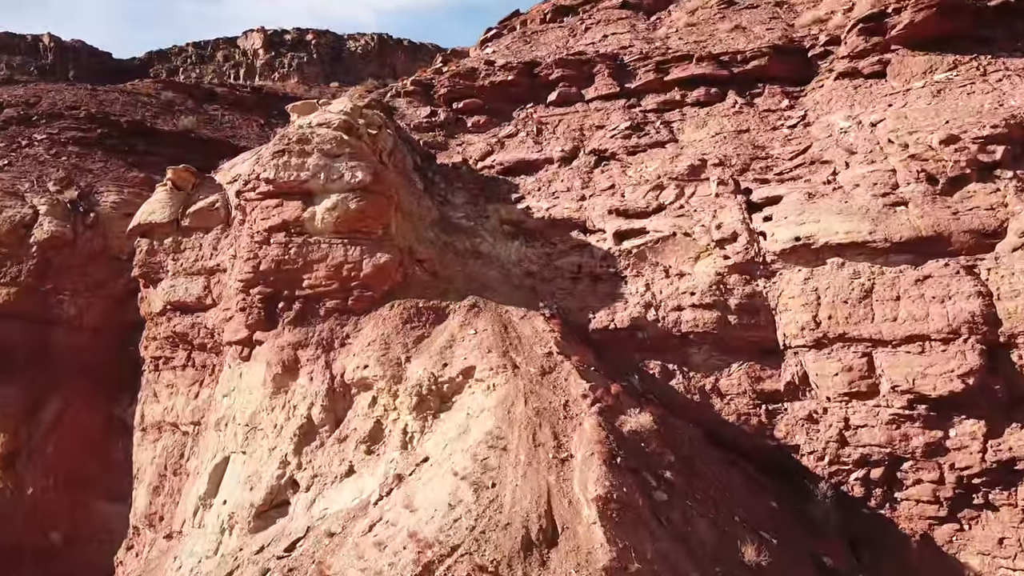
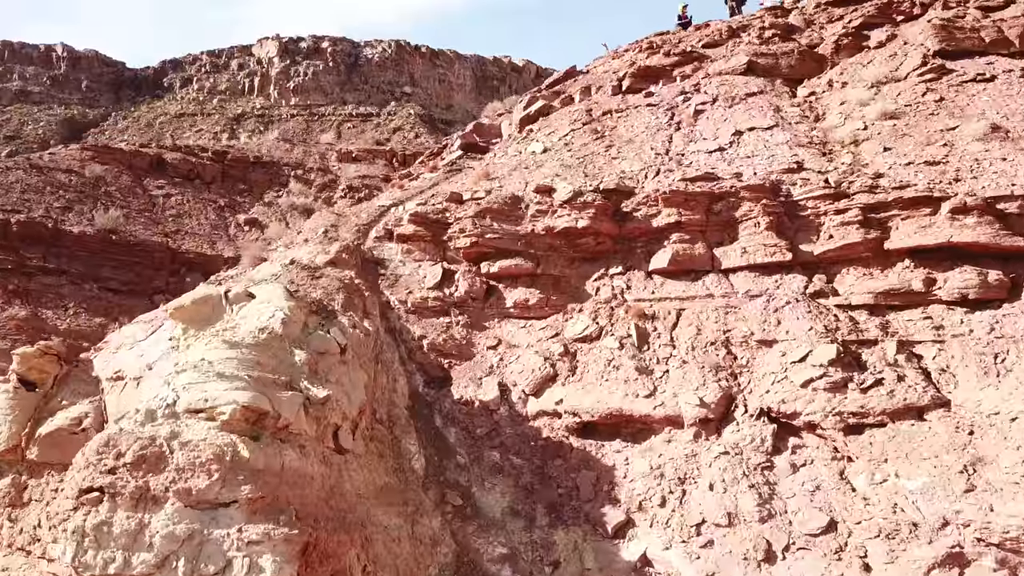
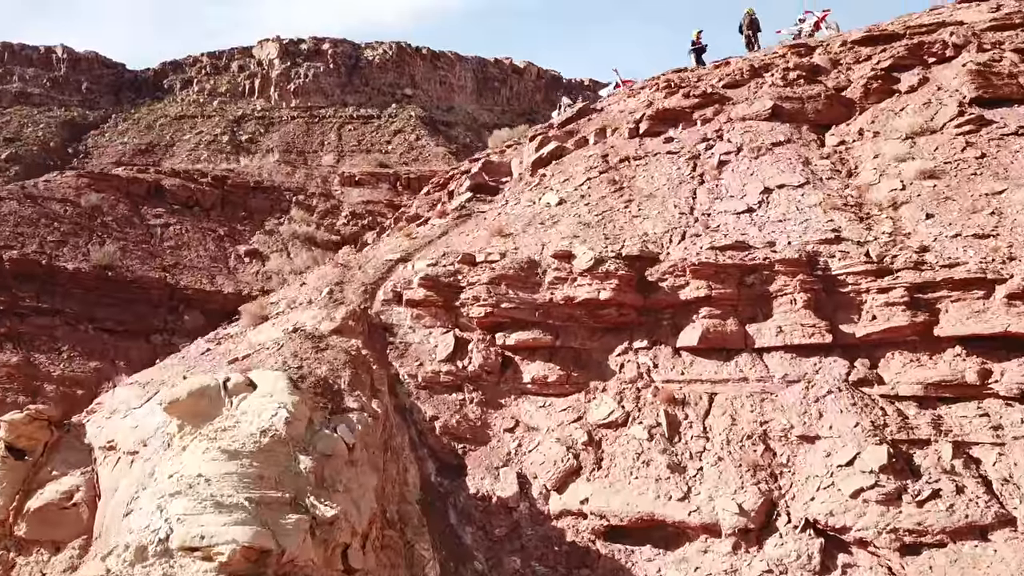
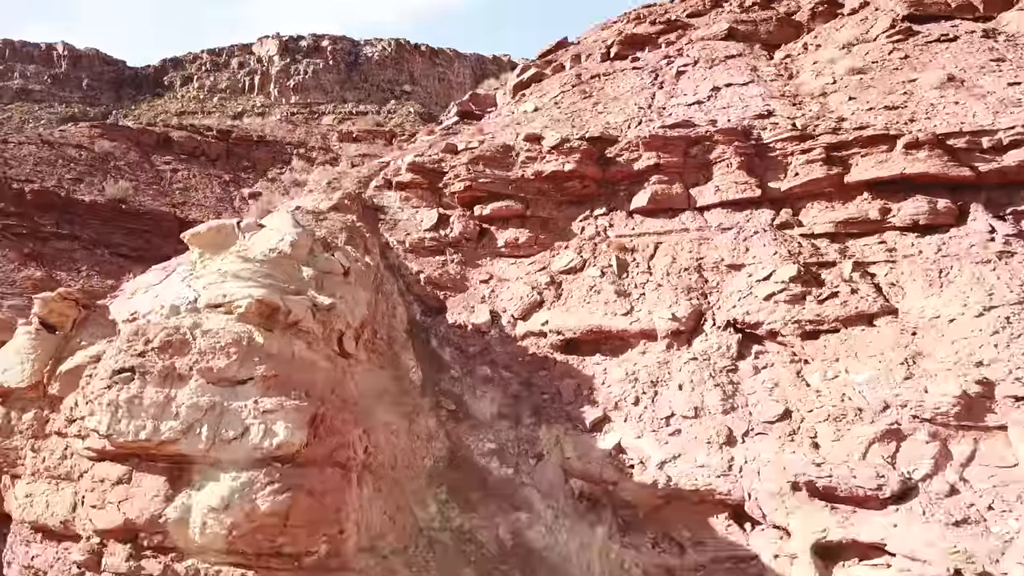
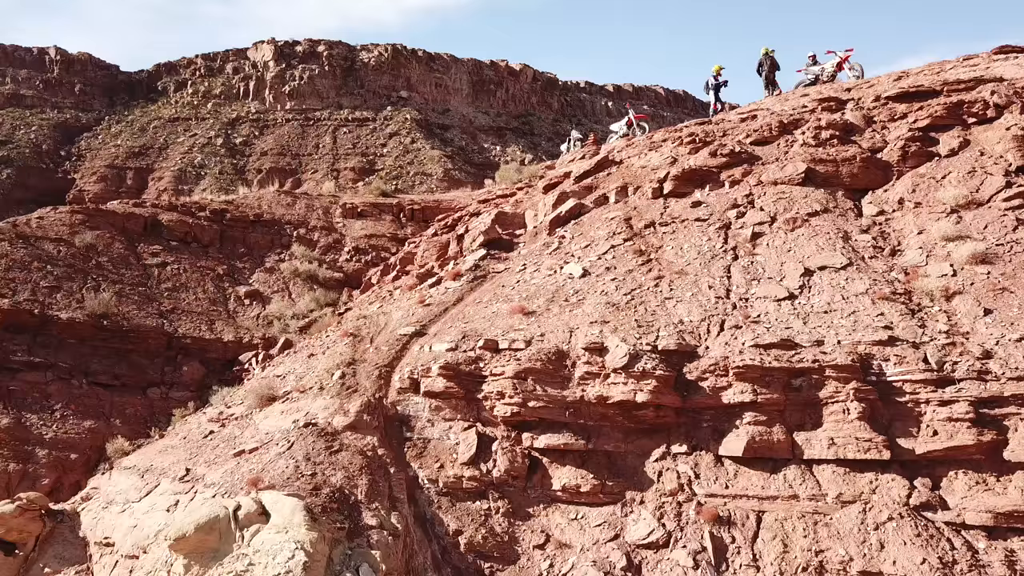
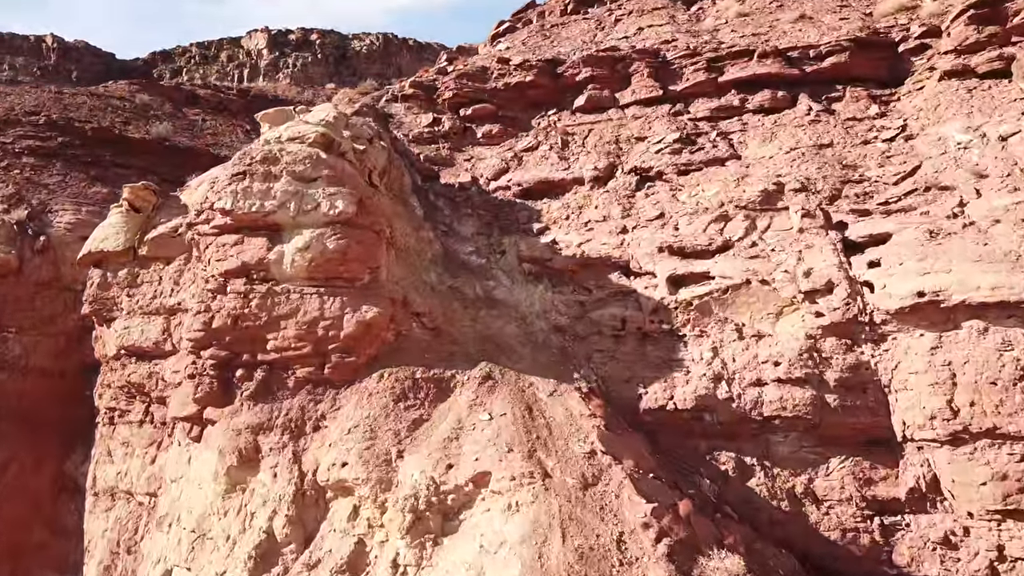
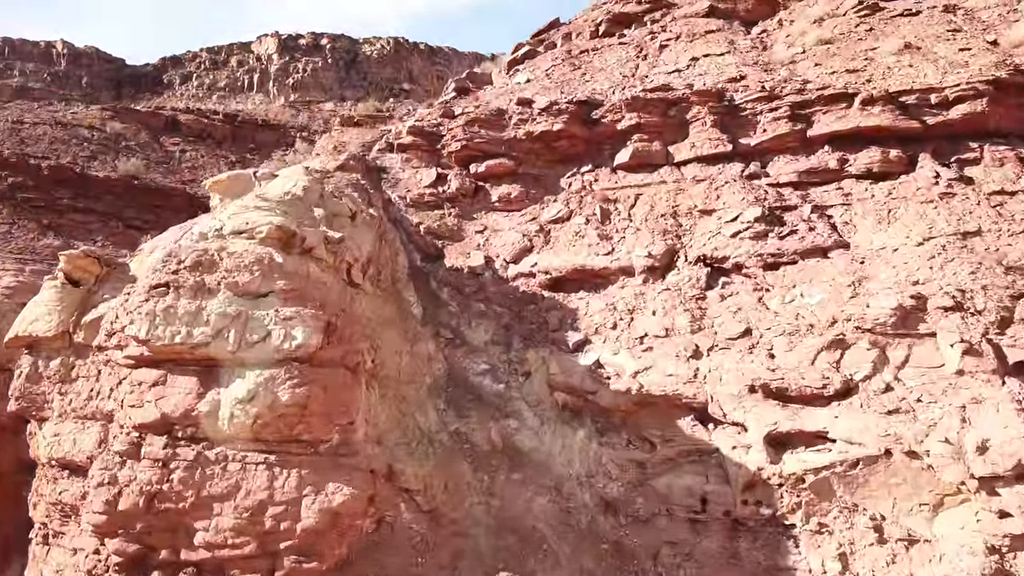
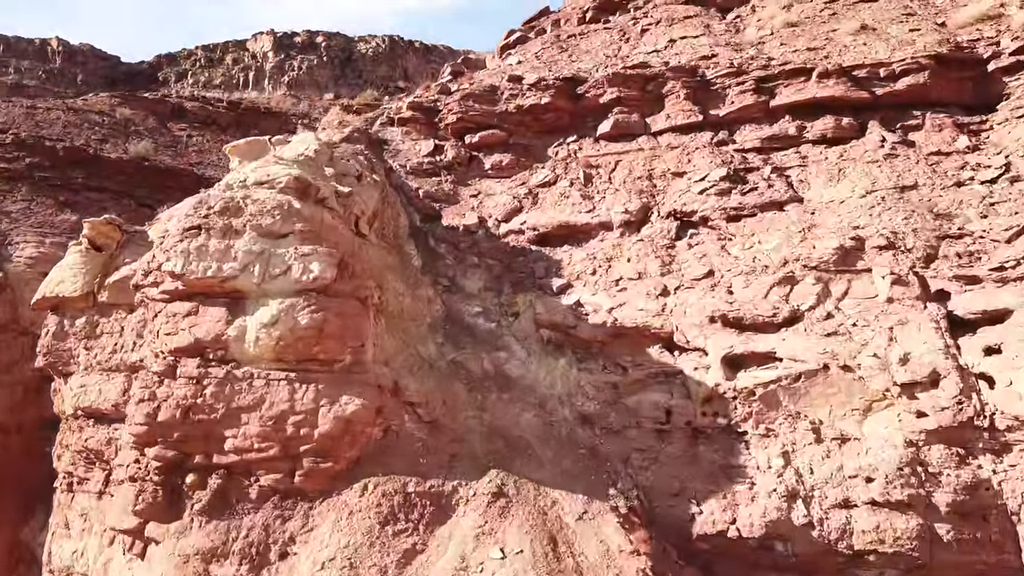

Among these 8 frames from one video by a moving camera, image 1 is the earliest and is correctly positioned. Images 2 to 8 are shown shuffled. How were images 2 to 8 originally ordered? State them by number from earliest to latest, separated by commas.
6, 8, 7, 4, 2, 3, 5
